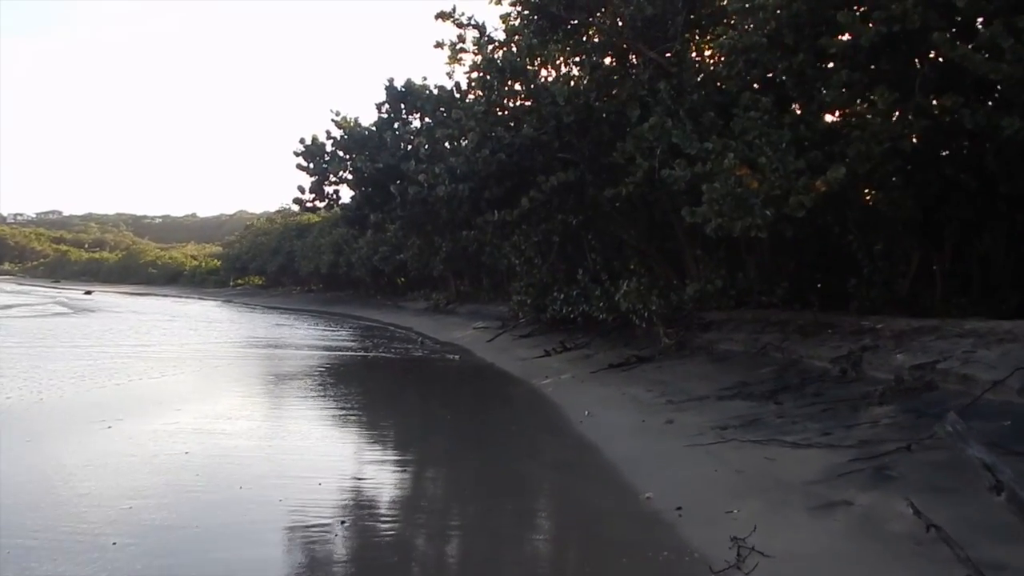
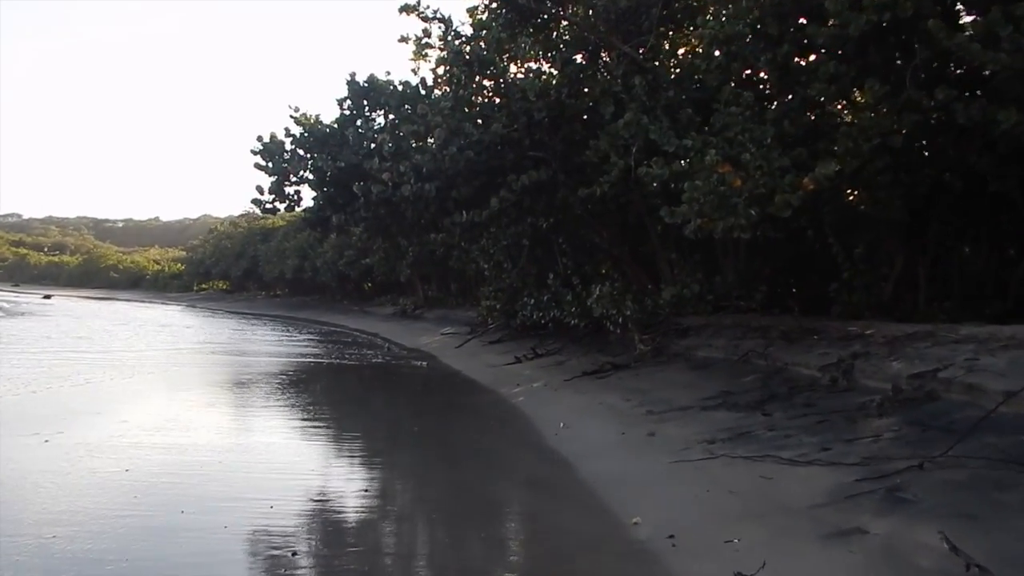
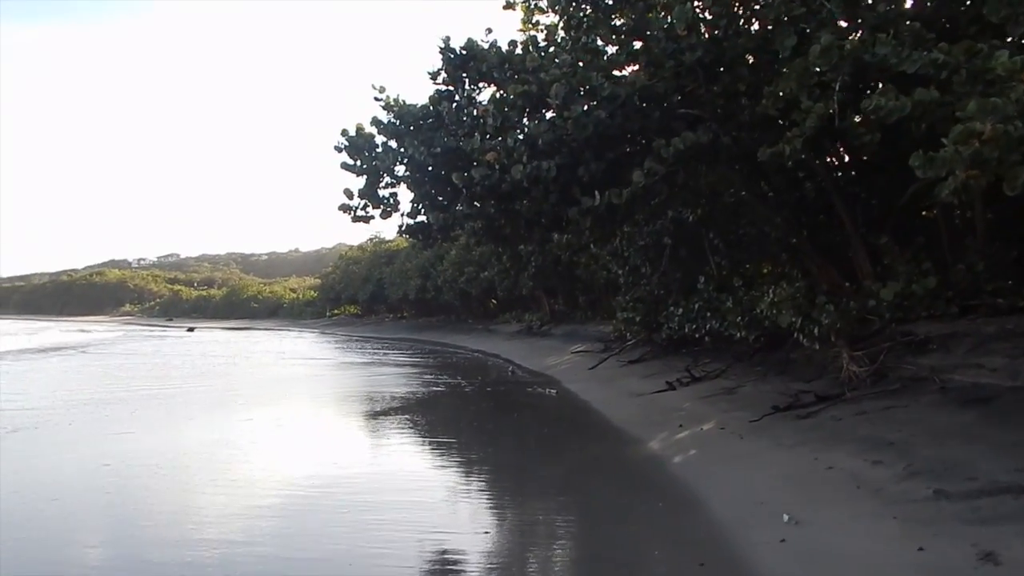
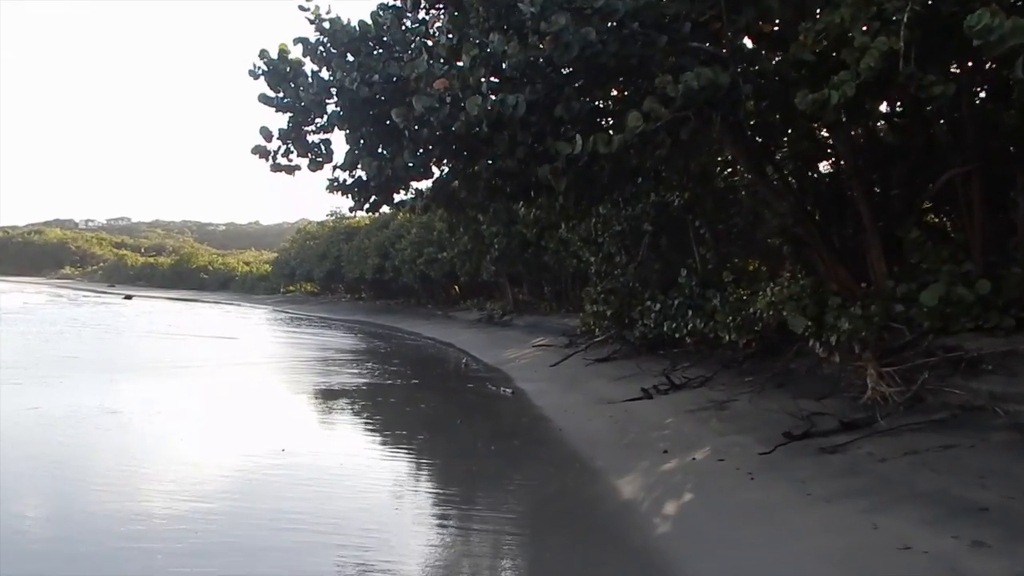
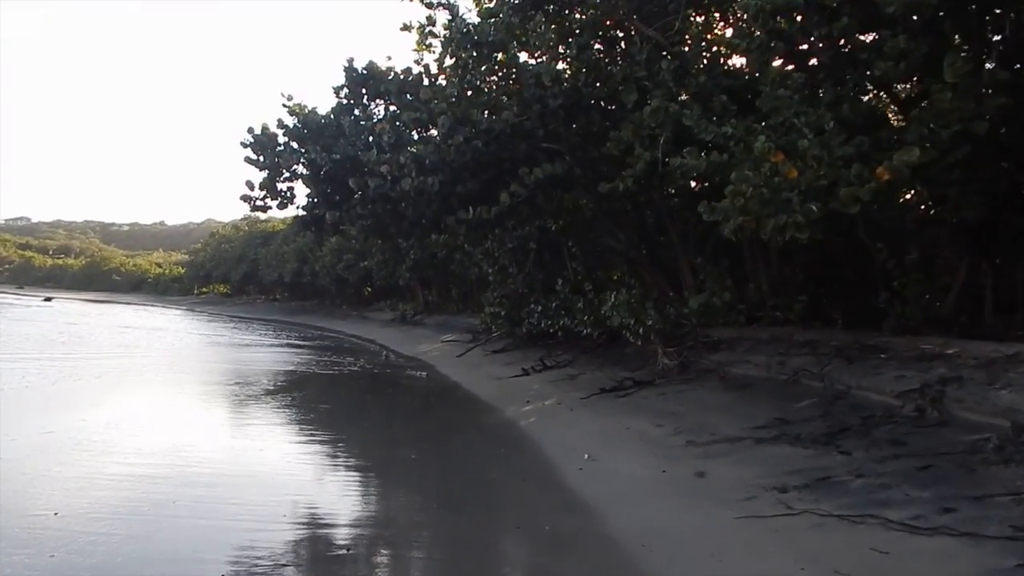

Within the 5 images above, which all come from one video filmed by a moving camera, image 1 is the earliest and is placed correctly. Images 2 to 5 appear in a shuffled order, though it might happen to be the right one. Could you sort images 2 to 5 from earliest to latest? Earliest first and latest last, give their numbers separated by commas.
2, 5, 3, 4
